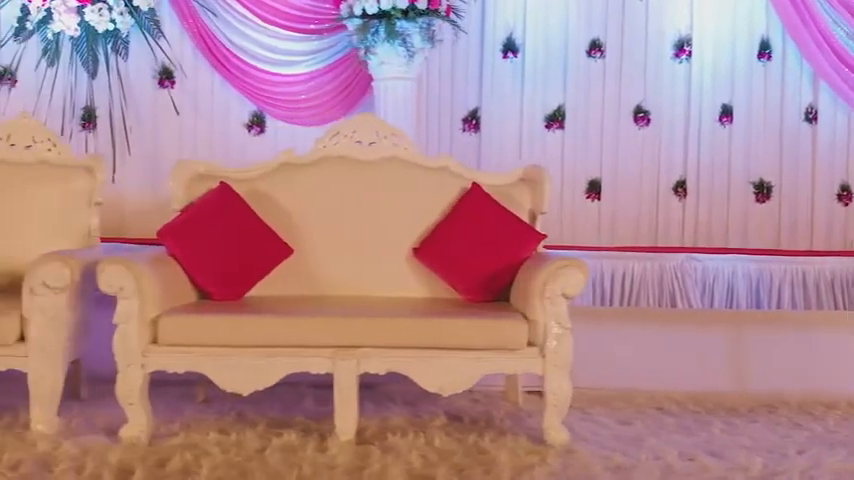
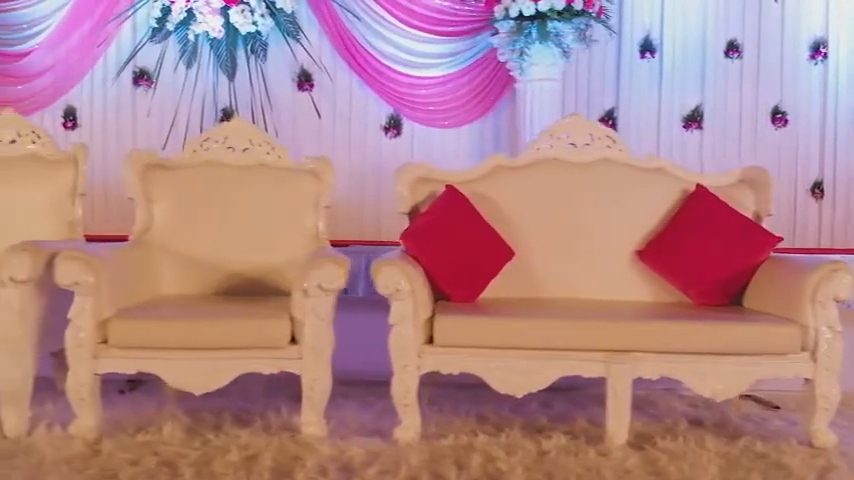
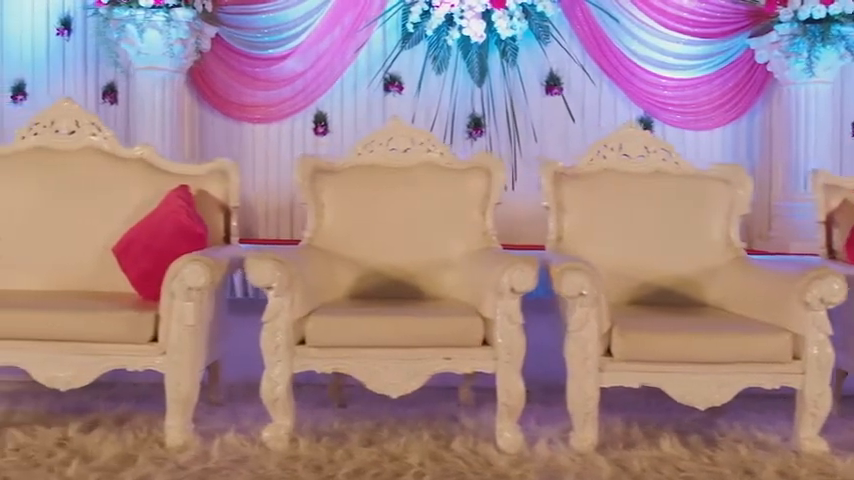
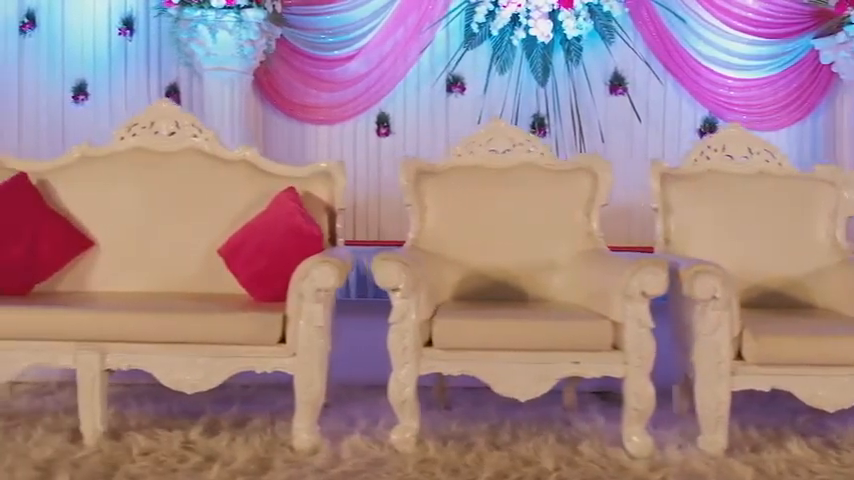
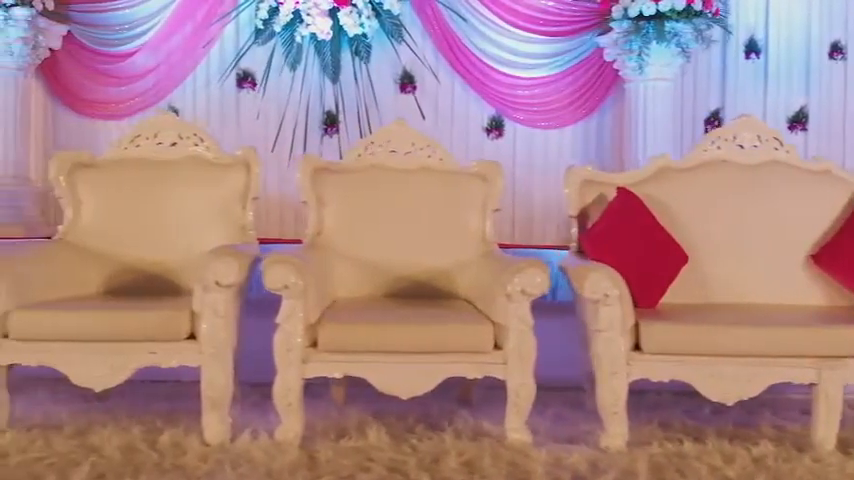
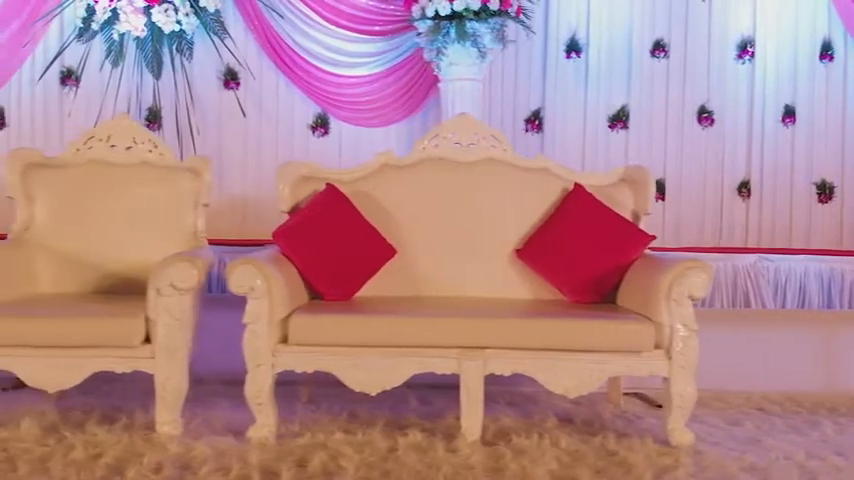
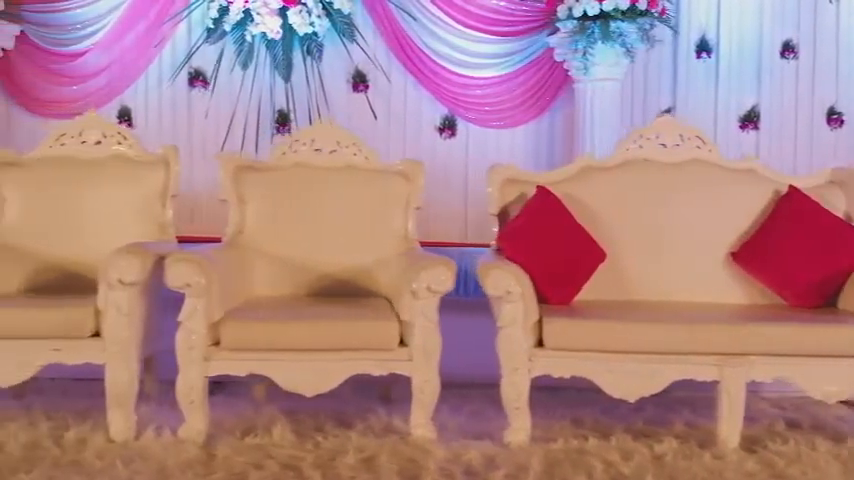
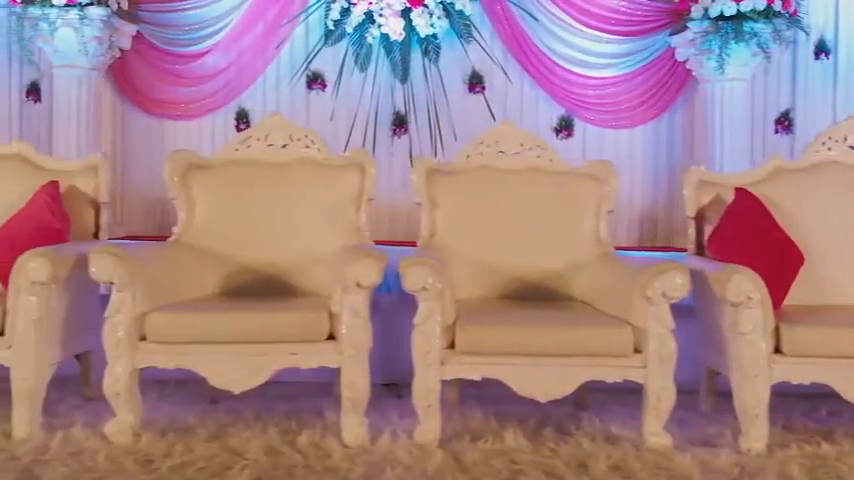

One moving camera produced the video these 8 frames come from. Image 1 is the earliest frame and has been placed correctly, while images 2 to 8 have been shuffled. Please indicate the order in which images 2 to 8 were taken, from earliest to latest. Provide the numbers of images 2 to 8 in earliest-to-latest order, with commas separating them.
6, 2, 7, 5, 8, 3, 4
